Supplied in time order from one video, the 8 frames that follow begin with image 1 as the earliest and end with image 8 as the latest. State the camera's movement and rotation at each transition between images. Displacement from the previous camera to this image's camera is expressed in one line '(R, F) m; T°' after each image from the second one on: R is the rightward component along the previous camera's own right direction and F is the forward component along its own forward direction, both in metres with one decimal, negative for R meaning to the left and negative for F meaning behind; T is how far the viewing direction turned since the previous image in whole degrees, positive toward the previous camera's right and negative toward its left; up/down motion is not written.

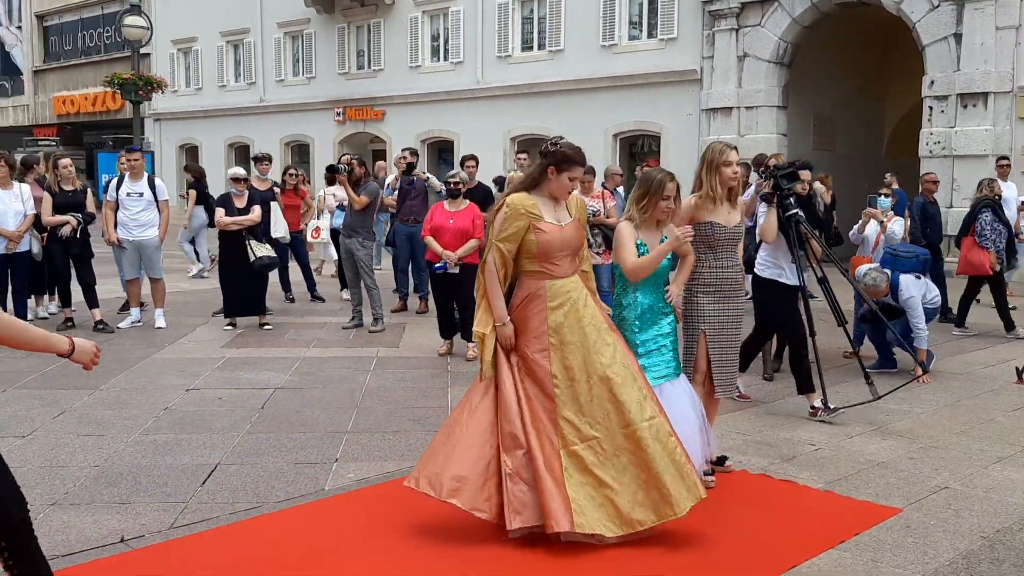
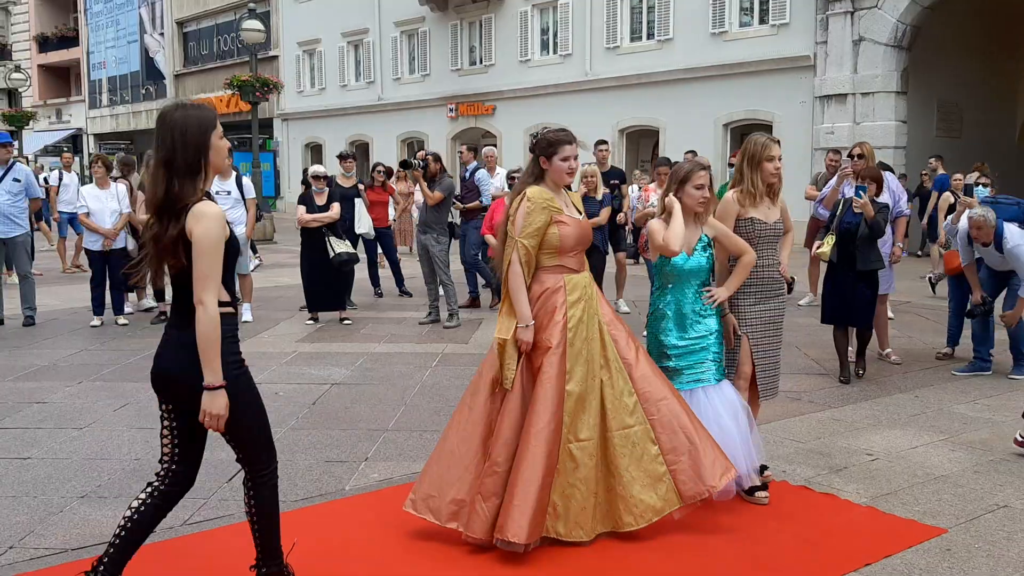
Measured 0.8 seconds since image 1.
(+0.5, +0.2) m; -8°
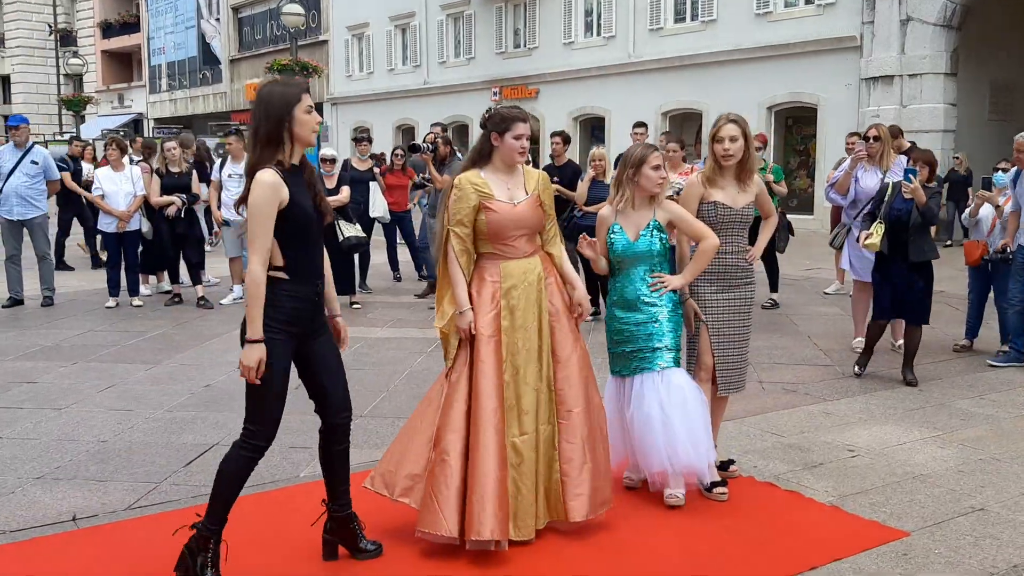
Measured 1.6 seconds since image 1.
(+0.5, +0.1) m; -4°
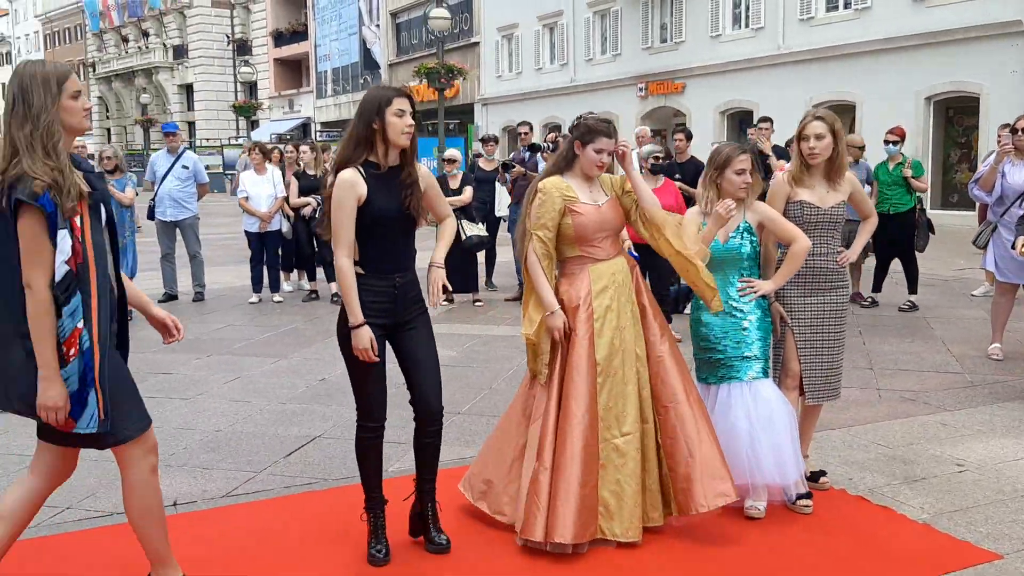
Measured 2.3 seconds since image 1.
(+0.3, 0.0) m; -9°
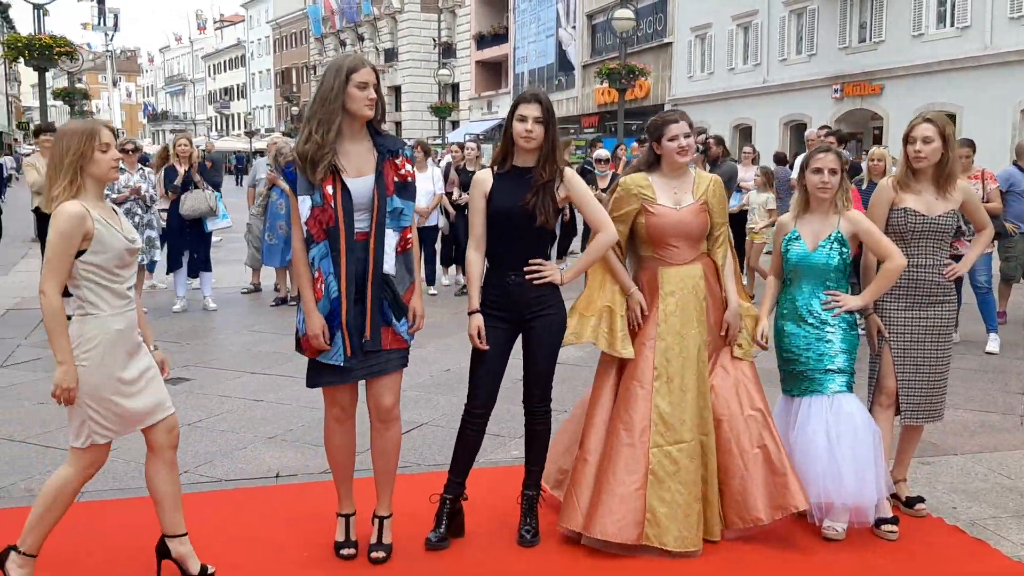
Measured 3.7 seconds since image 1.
(+0.5, 0.0) m; -12°
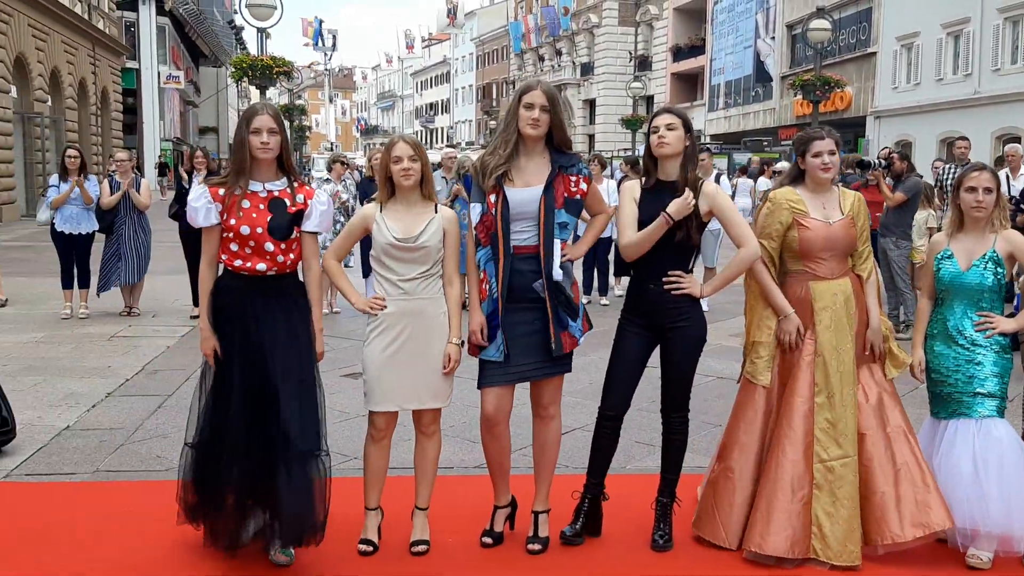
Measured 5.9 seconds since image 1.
(+0.2, -0.2) m; -11°
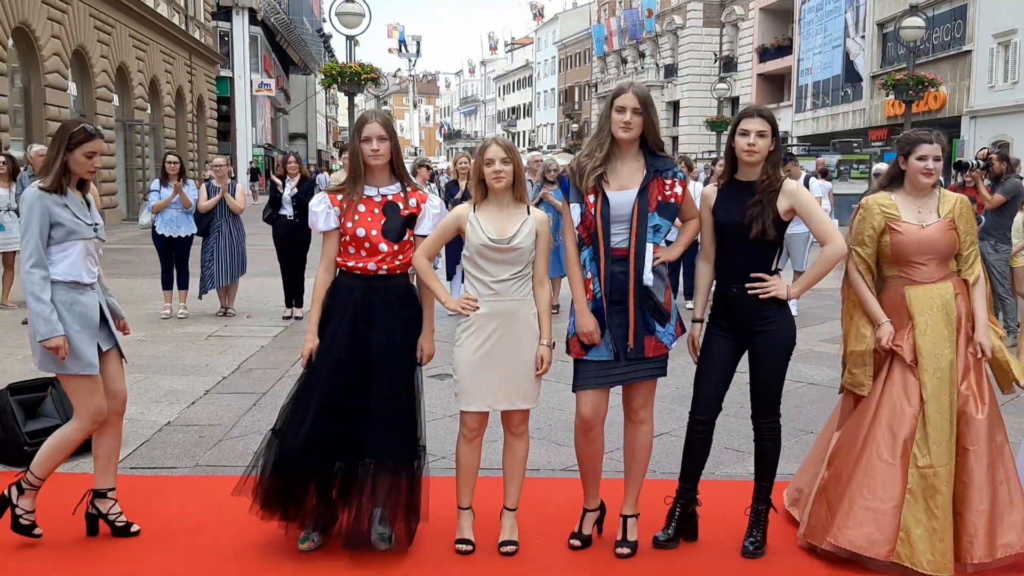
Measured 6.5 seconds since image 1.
(0.0, 0.0) m; -5°
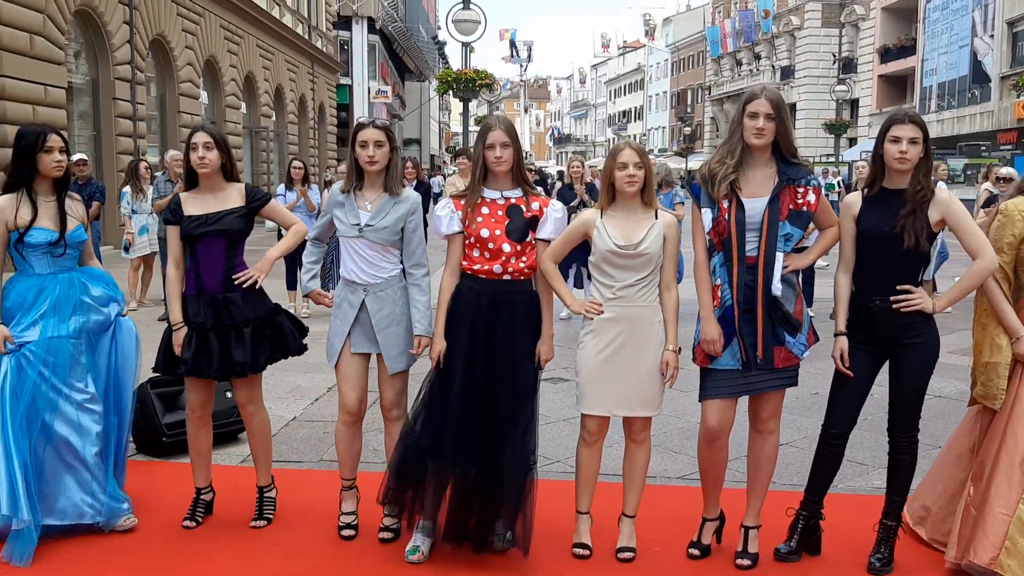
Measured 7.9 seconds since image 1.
(-0.1, 0.0) m; -6°
